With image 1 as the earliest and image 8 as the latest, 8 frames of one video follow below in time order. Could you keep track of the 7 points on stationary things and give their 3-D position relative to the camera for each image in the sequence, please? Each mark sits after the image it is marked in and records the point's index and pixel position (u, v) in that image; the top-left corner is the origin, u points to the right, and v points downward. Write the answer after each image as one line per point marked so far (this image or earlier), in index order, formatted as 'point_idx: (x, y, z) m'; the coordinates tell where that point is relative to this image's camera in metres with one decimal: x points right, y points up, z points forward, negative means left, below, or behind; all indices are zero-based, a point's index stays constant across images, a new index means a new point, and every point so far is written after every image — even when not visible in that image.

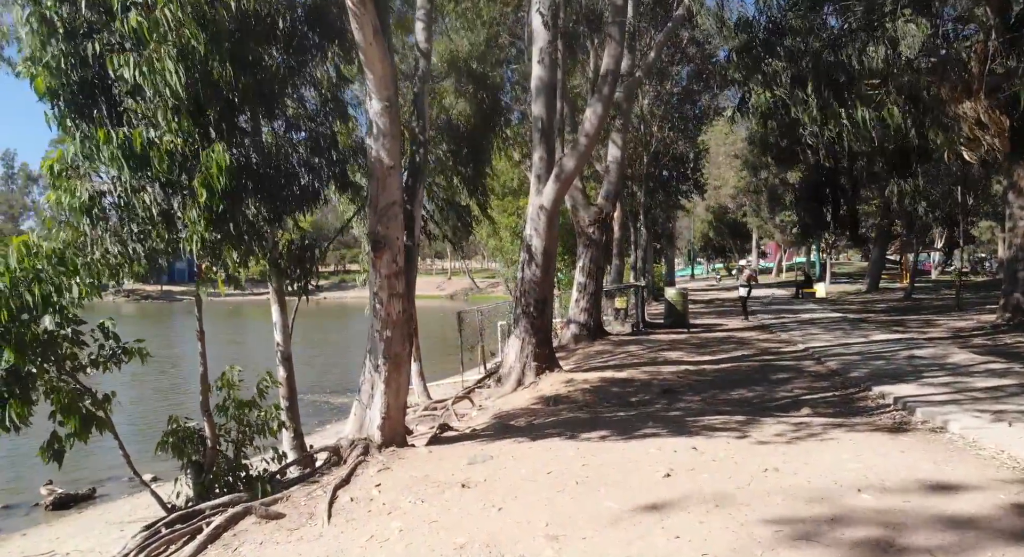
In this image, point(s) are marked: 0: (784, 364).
0: (+4.3, -1.4, +10.9) m
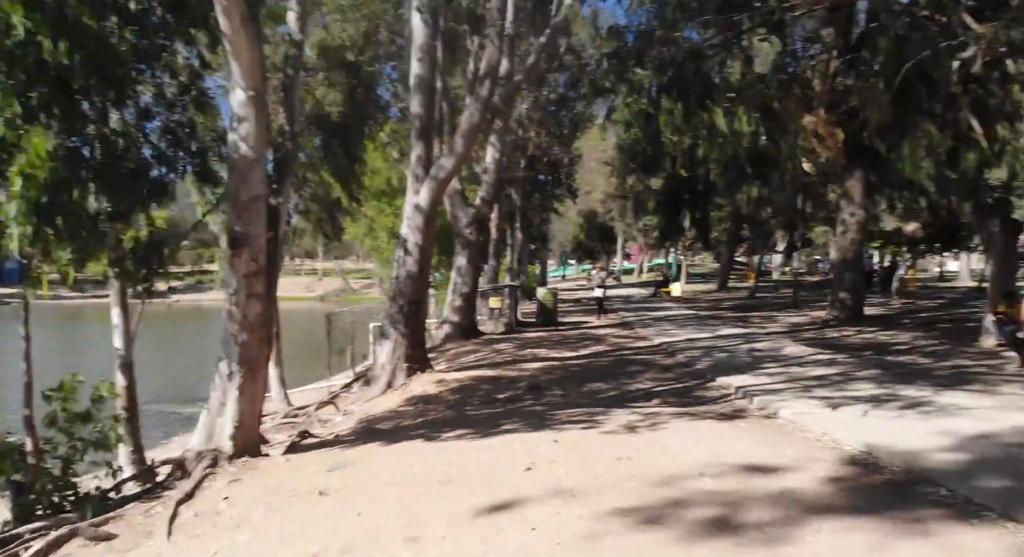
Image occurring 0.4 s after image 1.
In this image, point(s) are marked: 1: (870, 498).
0: (+2.2, -1.3, +11.5) m
1: (+2.2, -1.3, +4.2) m
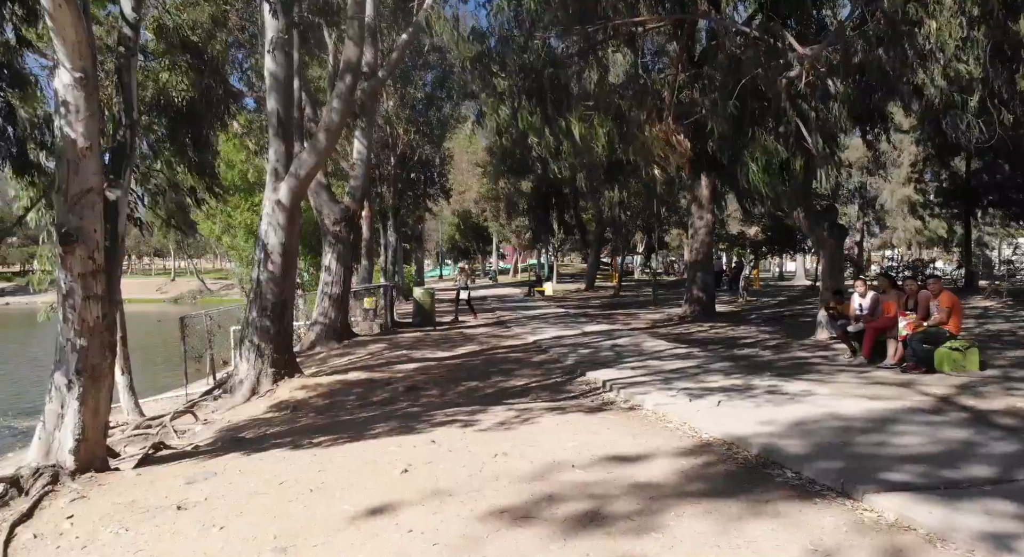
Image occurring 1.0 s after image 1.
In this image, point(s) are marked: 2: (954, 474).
0: (0.0, -1.3, +11.7) m
1: (+1.4, -1.3, +4.5) m
2: (+2.9, -1.3, +4.5) m
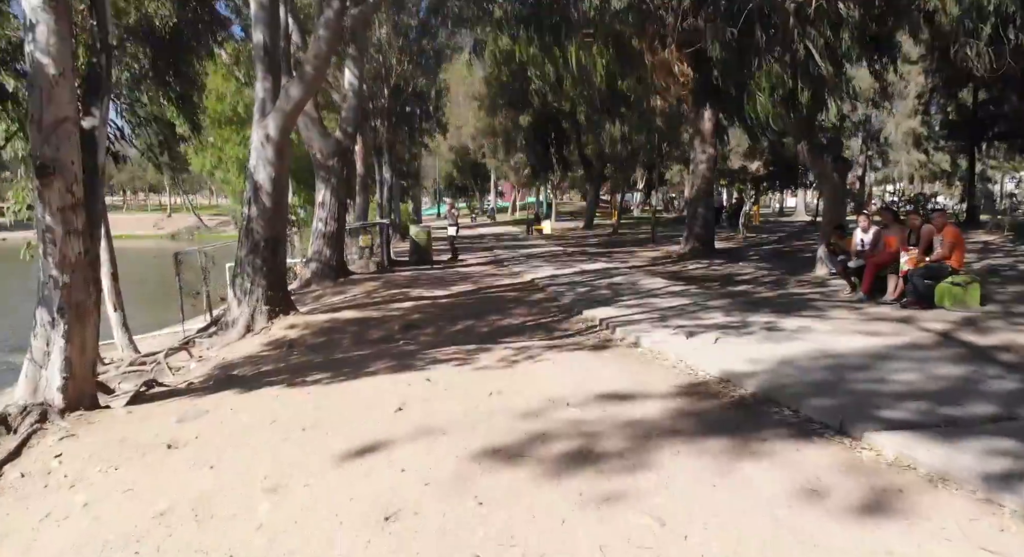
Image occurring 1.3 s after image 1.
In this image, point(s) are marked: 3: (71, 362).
0: (0.0, -0.3, +11.6) m
1: (+1.4, -0.9, +4.4) m
2: (+2.9, -0.9, +4.4) m
3: (-3.4, -0.7, +5.3) m
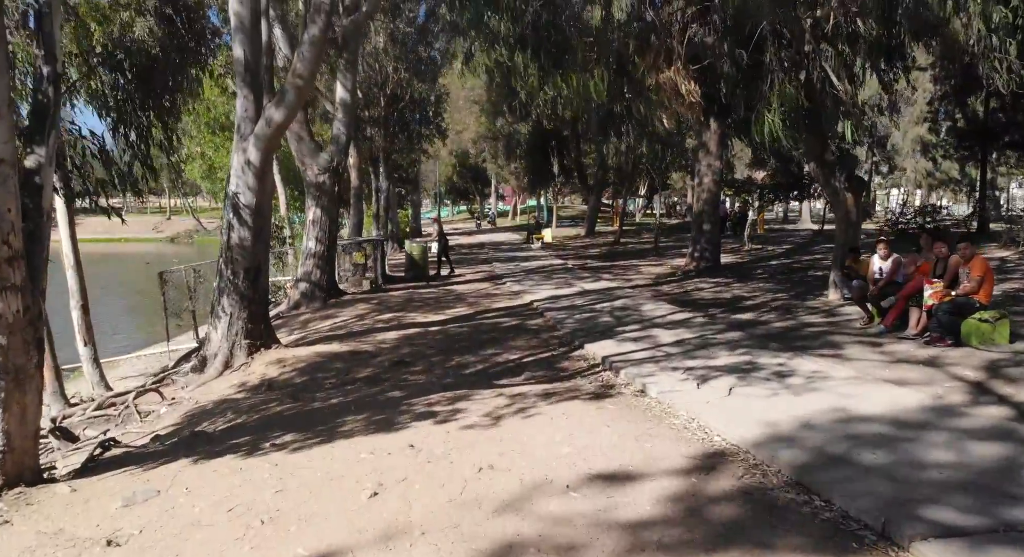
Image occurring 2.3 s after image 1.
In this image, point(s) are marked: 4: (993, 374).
0: (-0.1, -0.7, +11.1) m
1: (+1.3, -1.3, +3.9) m
2: (+2.8, -1.3, +3.8) m
3: (-3.5, -1.1, +4.7) m
4: (+4.9, -1.0, +6.9) m
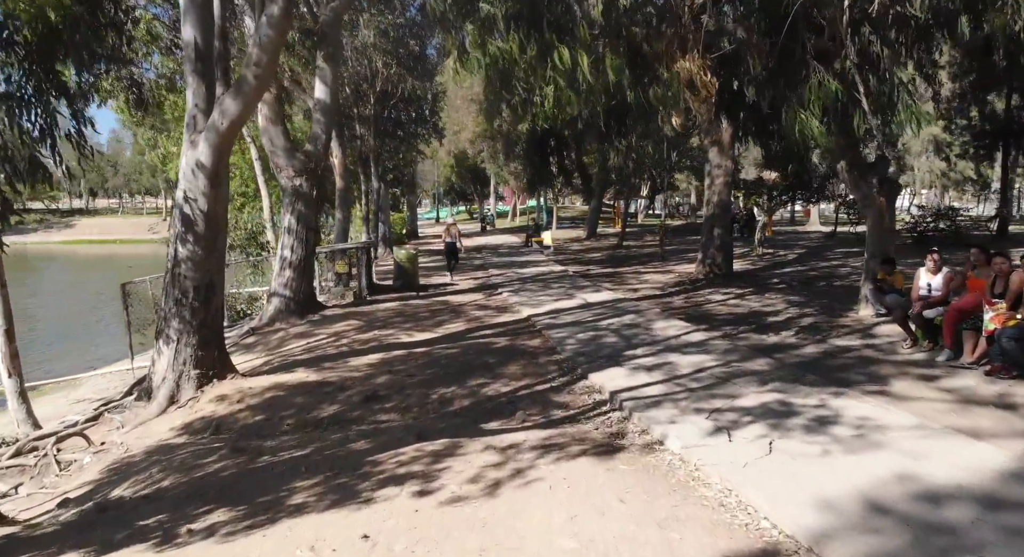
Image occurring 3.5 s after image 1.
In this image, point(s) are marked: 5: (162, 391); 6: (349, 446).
0: (-0.1, -0.9, +9.8) m
1: (+1.2, -1.6, +2.6) m
2: (+2.7, -1.5, +2.6) m
3: (-3.6, -1.3, +3.5) m
4: (+4.8, -1.2, +5.7) m
5: (-3.9, -1.3, +7.7) m
6: (-1.4, -1.4, +5.9) m
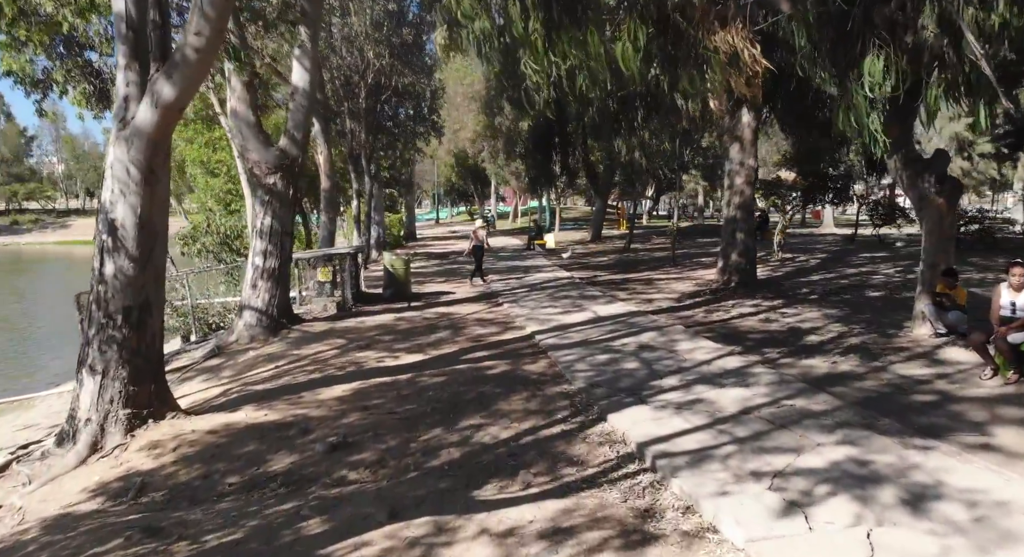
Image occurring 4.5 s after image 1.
0: (-0.1, -1.1, +8.4) m
1: (+1.2, -1.7, +1.2) m
2: (+2.7, -1.7, +1.2) m
3: (-3.6, -1.5, +2.1) m
4: (+4.8, -1.4, +4.2) m
5: (-3.9, -1.4, +6.3) m
6: (-1.4, -1.6, +4.5) m
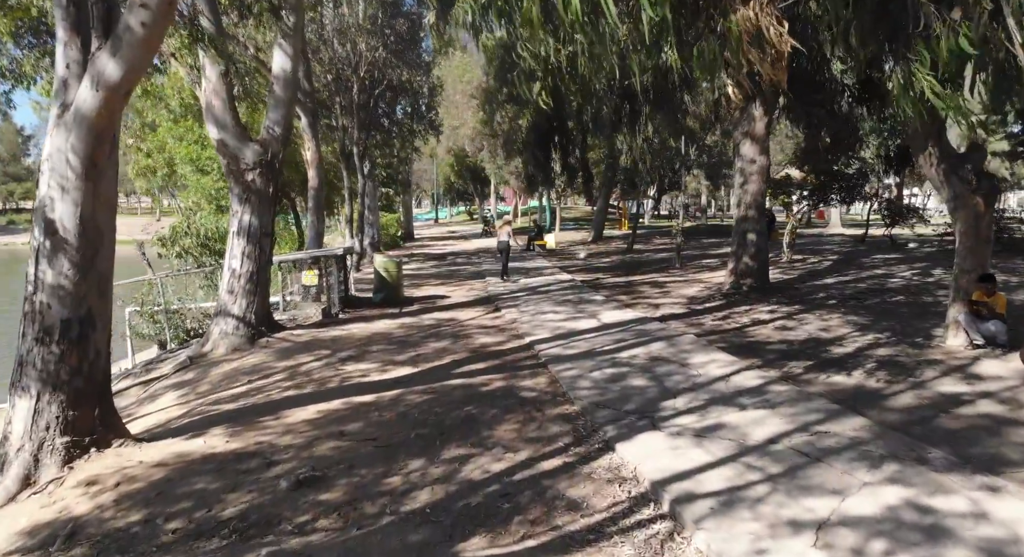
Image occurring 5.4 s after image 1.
0: (-0.2, -1.2, +7.6) m
1: (+1.2, -1.8, +0.4) m
2: (+2.7, -1.7, +0.4) m
3: (-3.6, -1.5, +1.3) m
4: (+4.8, -1.4, +3.4) m
5: (-3.9, -1.5, +5.5) m
6: (-1.4, -1.7, +3.7) m
